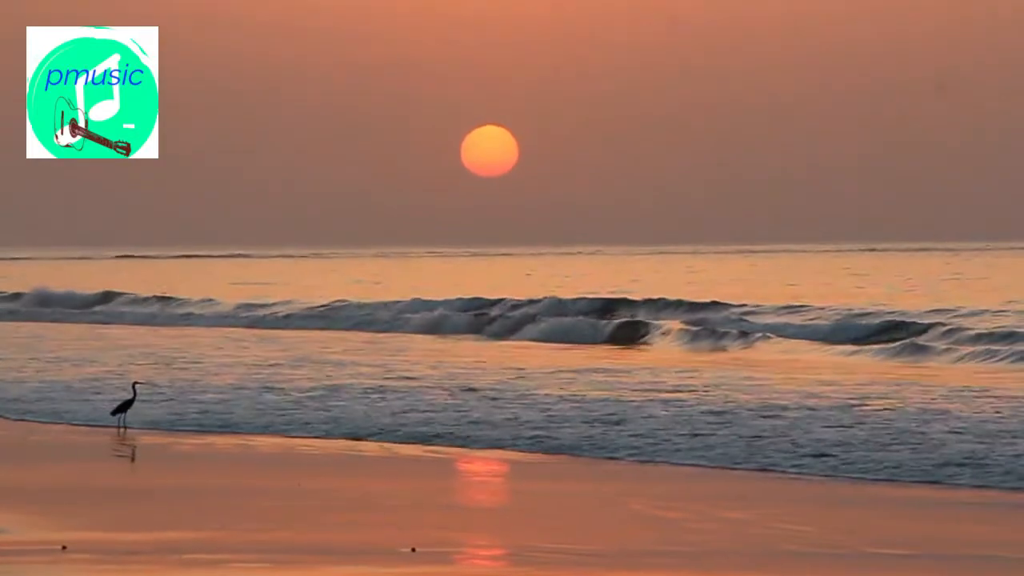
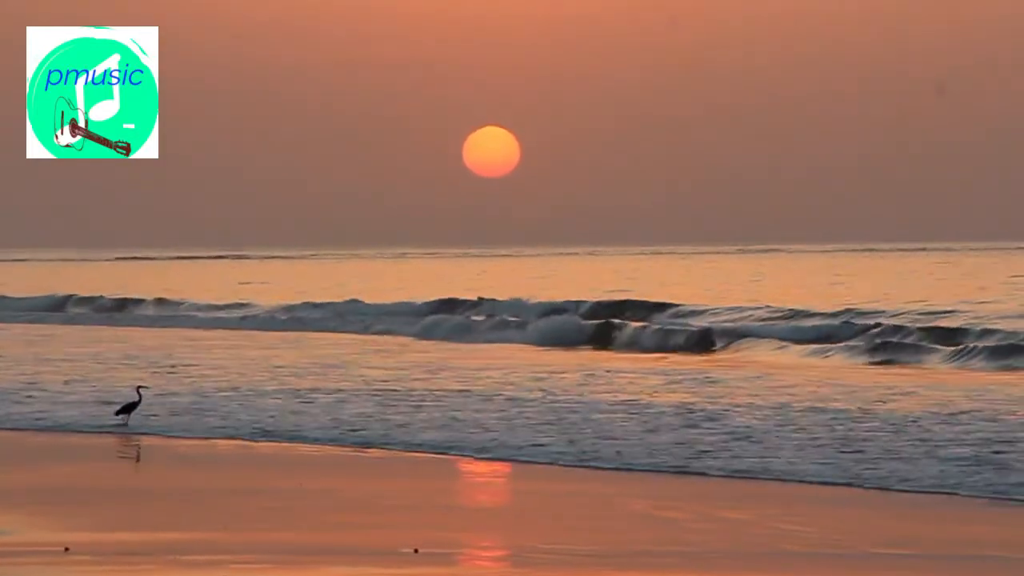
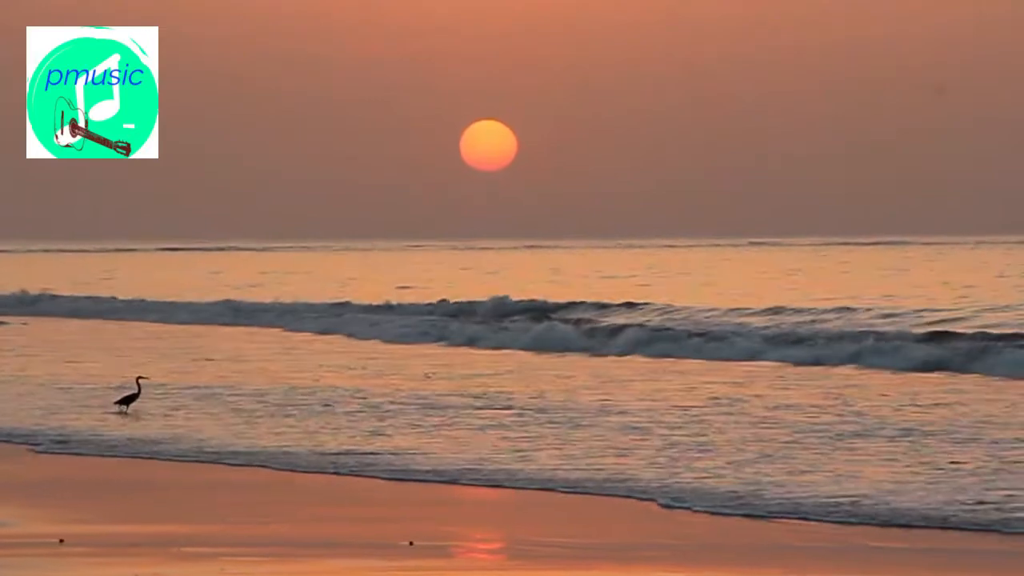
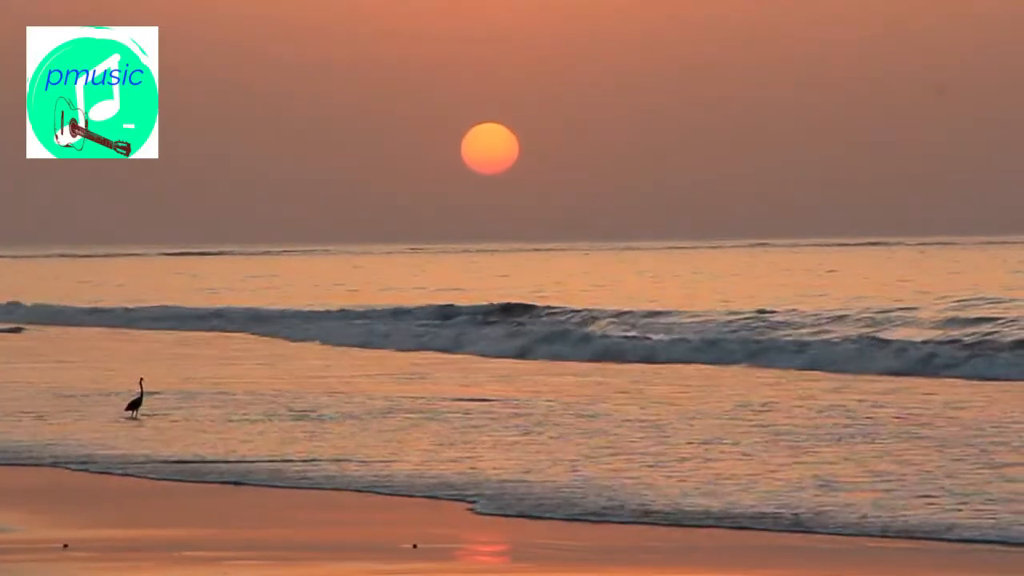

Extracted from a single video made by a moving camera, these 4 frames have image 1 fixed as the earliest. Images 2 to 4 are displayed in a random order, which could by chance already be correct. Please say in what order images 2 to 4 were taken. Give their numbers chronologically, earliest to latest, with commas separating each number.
2, 3, 4
